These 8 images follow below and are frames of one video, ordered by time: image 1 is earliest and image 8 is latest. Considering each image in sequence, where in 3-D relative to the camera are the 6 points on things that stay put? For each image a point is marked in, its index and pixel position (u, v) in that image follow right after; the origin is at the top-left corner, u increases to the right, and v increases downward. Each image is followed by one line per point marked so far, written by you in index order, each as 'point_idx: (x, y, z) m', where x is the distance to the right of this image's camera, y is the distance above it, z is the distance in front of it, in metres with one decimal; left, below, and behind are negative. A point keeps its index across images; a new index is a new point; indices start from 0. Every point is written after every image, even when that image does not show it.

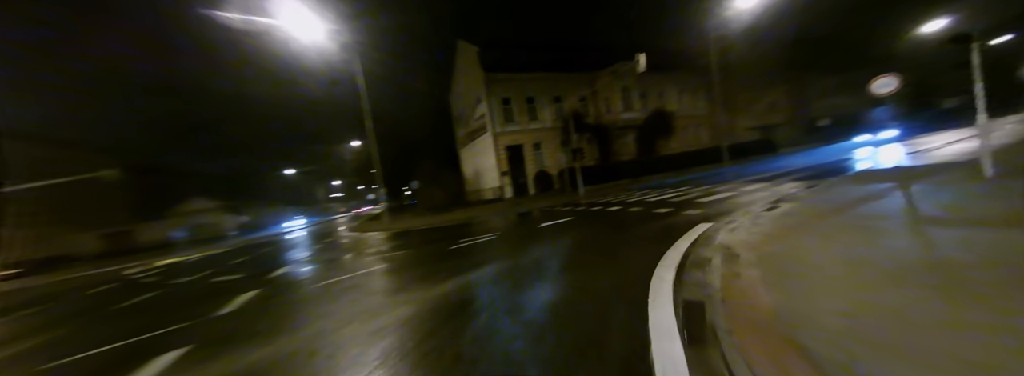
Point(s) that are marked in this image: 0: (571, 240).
0: (+1.5, -1.3, +7.3) m
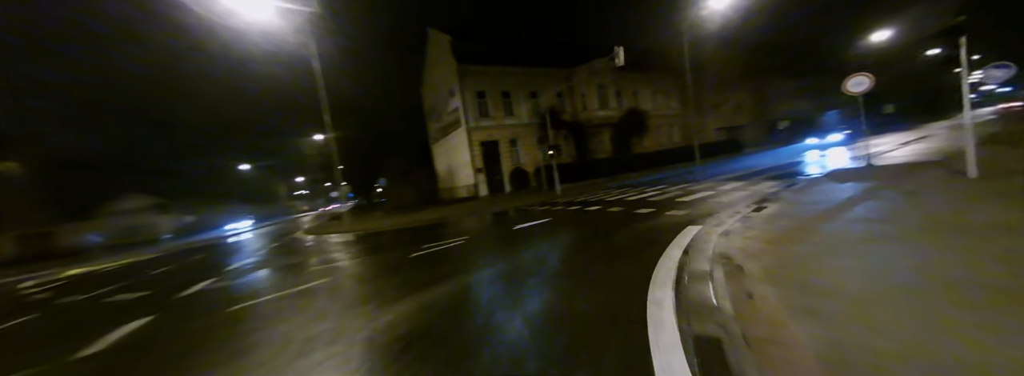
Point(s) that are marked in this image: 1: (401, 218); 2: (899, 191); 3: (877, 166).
0: (+0.9, -1.3, +6.6) m
1: (-6.2, -1.8, +16.9) m
2: (+8.1, -0.2, +6.3) m
3: (+12.4, +0.7, +10.4) m
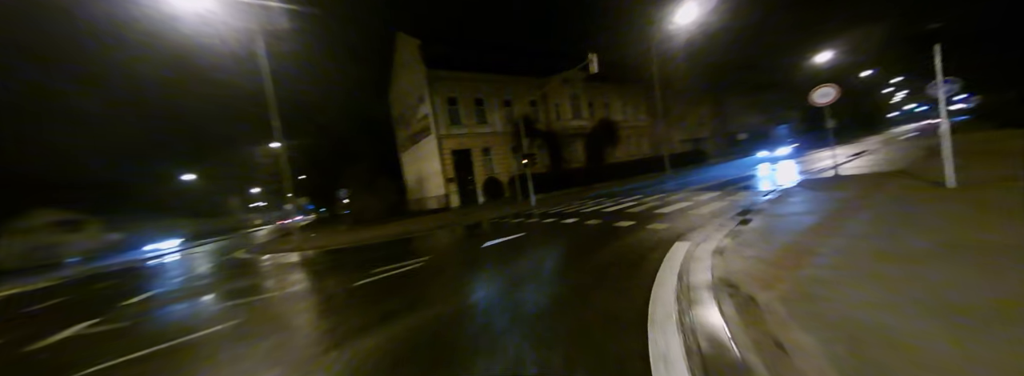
0: (+0.3, -1.5, +5.8) m
1: (-7.6, -2.3, +15.5) m
2: (+7.5, -0.4, +6.1) m
3: (+11.5, +0.4, +10.6) m
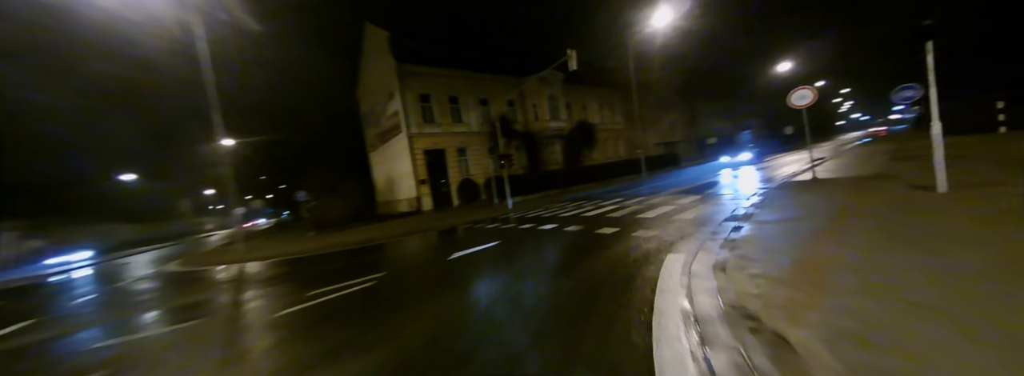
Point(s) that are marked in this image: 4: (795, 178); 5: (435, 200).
0: (-0.2, -1.6, +5.0) m
1: (-8.8, -2.4, +14.1) m
2: (+7.0, -0.4, +5.9) m
3: (+10.6, +0.3, +10.6) m
4: (+12.3, +0.4, +13.3) m
5: (-4.7, -0.7, +18.5) m
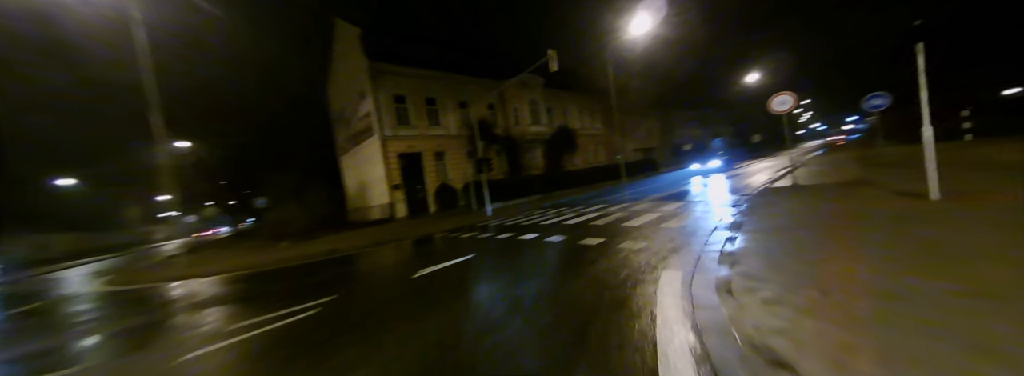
0: (-0.6, -1.7, +4.3) m
1: (-9.7, -2.7, +12.9) m
2: (+6.6, -0.6, +5.6) m
3: (+9.9, 0.0, +10.6) m
4: (+11.4, +0.2, +13.4) m
5: (-5.8, -1.0, +17.6) m
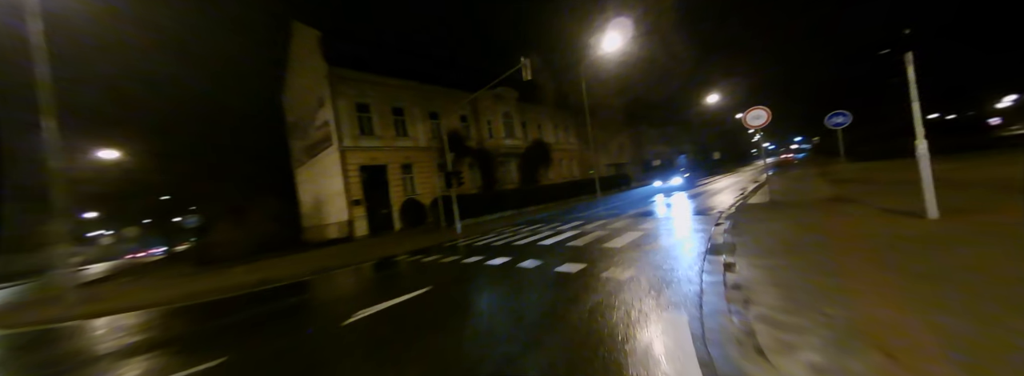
0: (-1.0, -1.9, +3.3) m
1: (-10.8, -3.3, +11.0) m
2: (+6.0, -0.9, +5.2) m
3: (+8.9, -0.5, +10.4) m
4: (+10.2, -0.5, +13.4) m
5: (-7.3, -1.9, +16.1) m
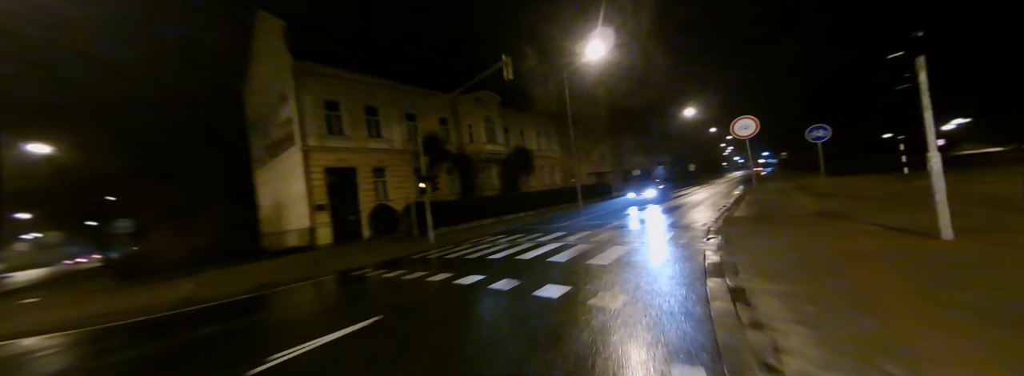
0: (-1.3, -1.9, +2.4) m
1: (-11.5, -3.3, +9.5) m
2: (+5.6, -1.1, +4.7) m
3: (+8.2, -0.9, +10.1) m
4: (+9.3, -1.0, +13.2) m
5: (-8.4, -2.1, +14.8) m
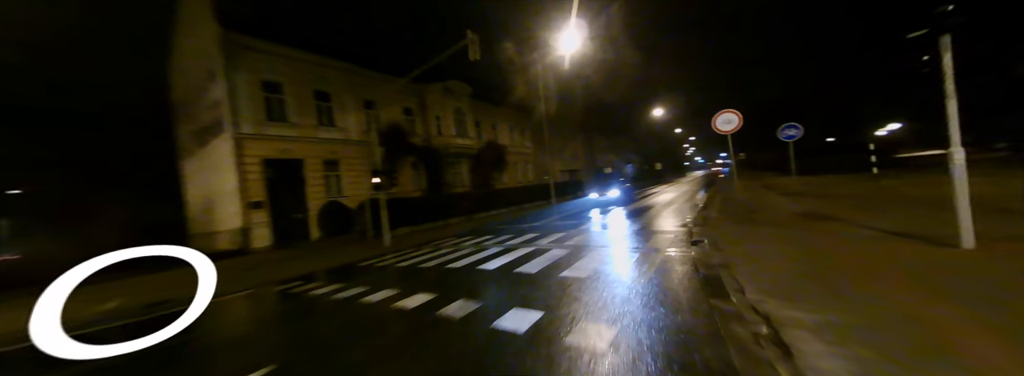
0: (-1.7, -1.9, +1.2) m
1: (-12.5, -3.1, +7.4) m
2: (+5.0, -1.1, +4.2) m
3: (+7.2, -0.9, +9.8) m
4: (+8.0, -0.9, +12.9) m
5: (-9.8, -1.8, +12.9) m
